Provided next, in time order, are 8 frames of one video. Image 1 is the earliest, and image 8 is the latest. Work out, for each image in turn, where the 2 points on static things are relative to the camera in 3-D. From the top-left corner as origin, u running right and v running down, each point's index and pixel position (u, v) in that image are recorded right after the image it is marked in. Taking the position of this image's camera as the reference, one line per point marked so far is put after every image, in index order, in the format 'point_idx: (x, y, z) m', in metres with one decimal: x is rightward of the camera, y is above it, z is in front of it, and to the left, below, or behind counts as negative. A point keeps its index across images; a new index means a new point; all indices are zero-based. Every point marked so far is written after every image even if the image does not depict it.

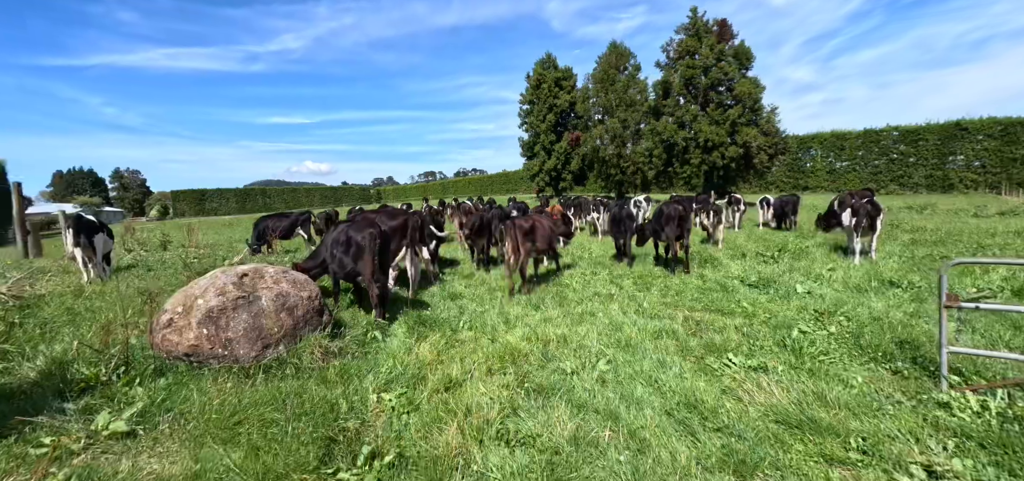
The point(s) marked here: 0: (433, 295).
0: (-1.6, -1.1, +8.5) m
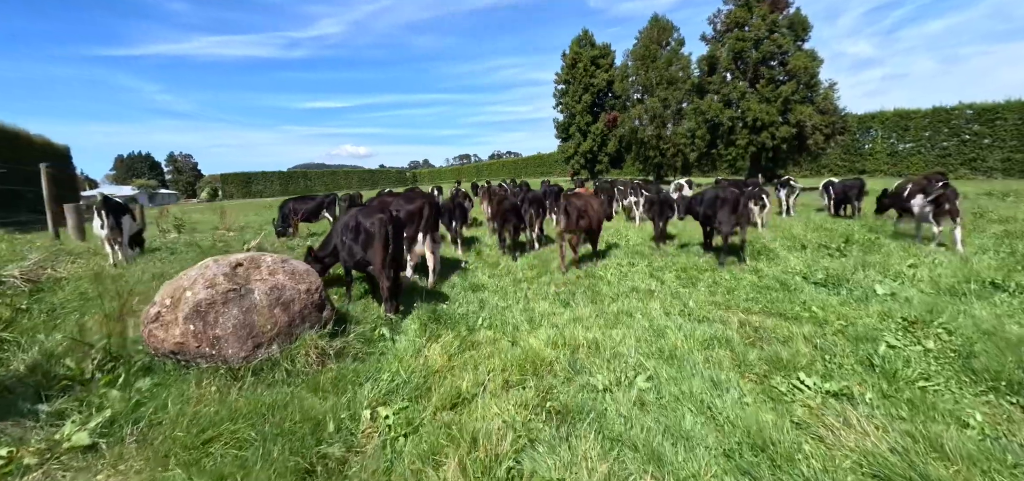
0: (-1.1, -0.9, +7.9) m
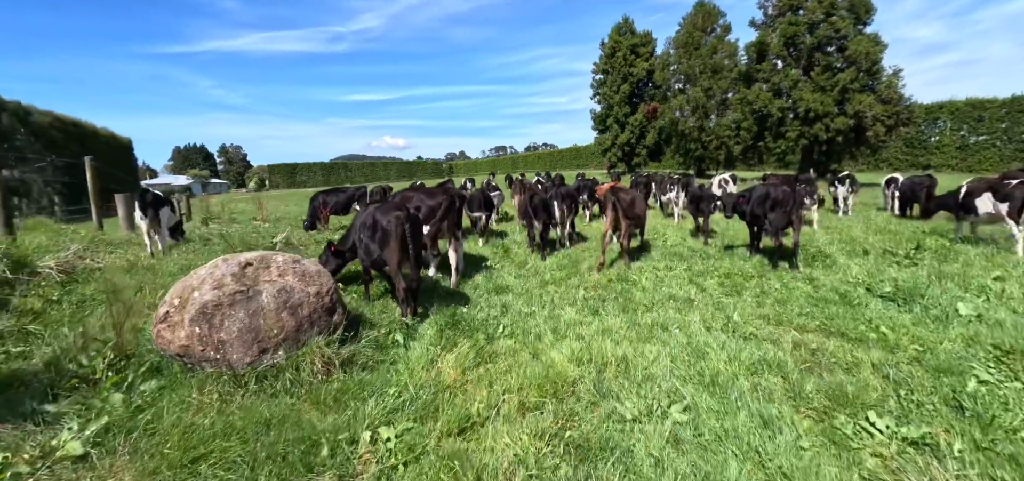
0: (-0.7, -0.9, +7.5) m
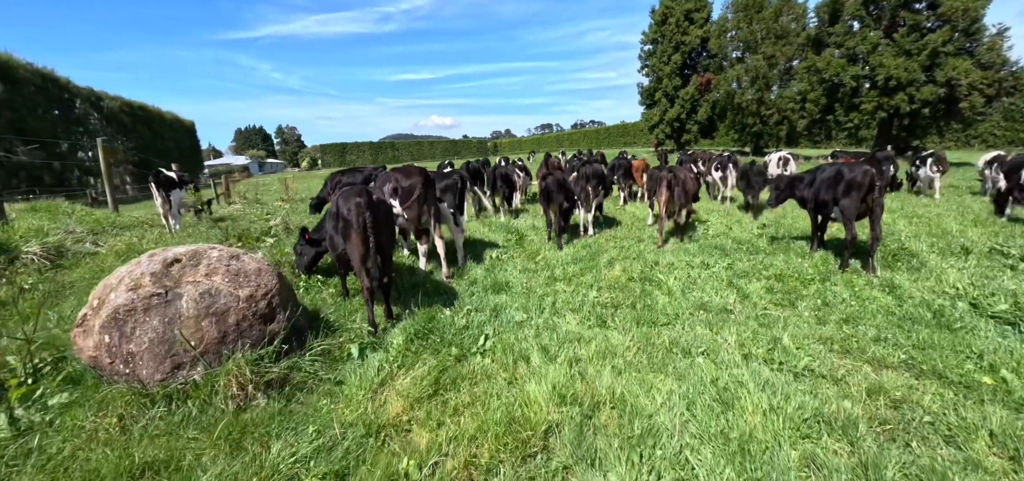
0: (-0.7, -0.7, +6.6) m
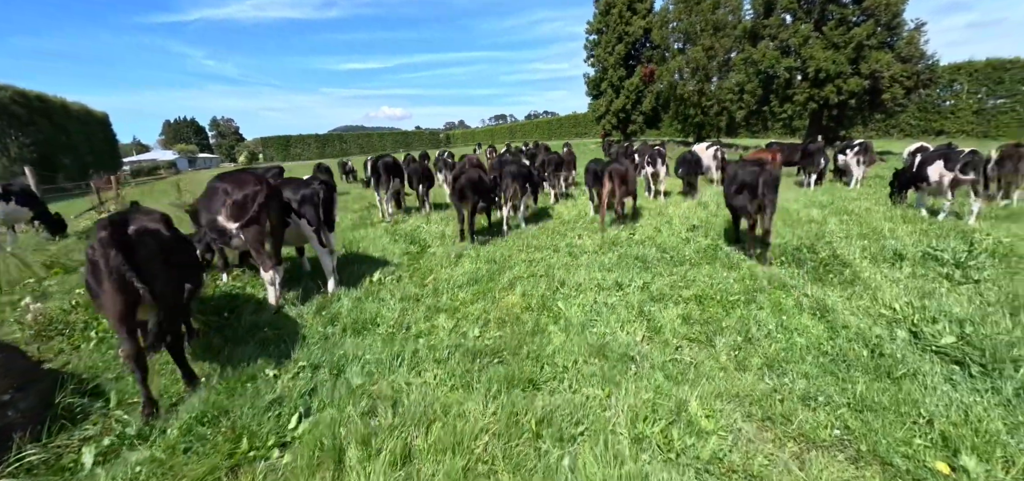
0: (-2.3, -1.0, +5.2) m
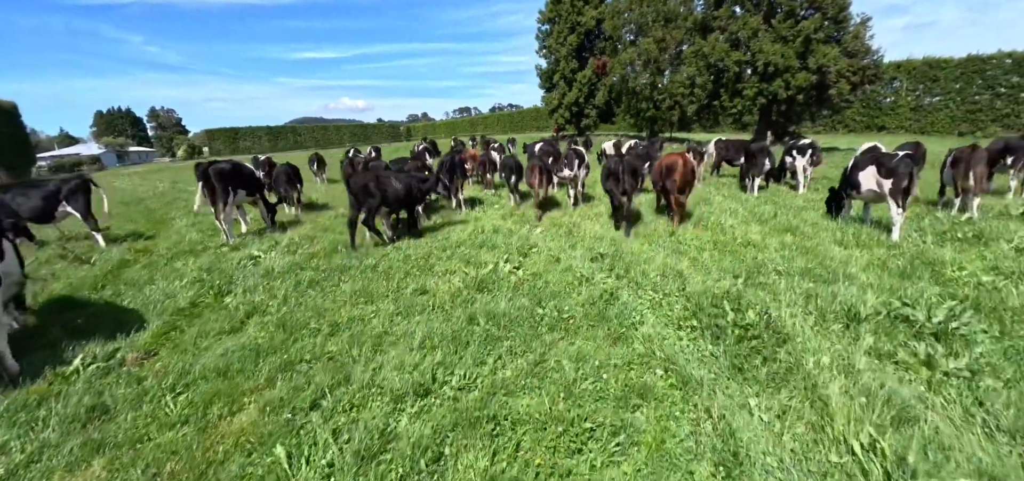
0: (-4.4, -1.7, +2.8) m
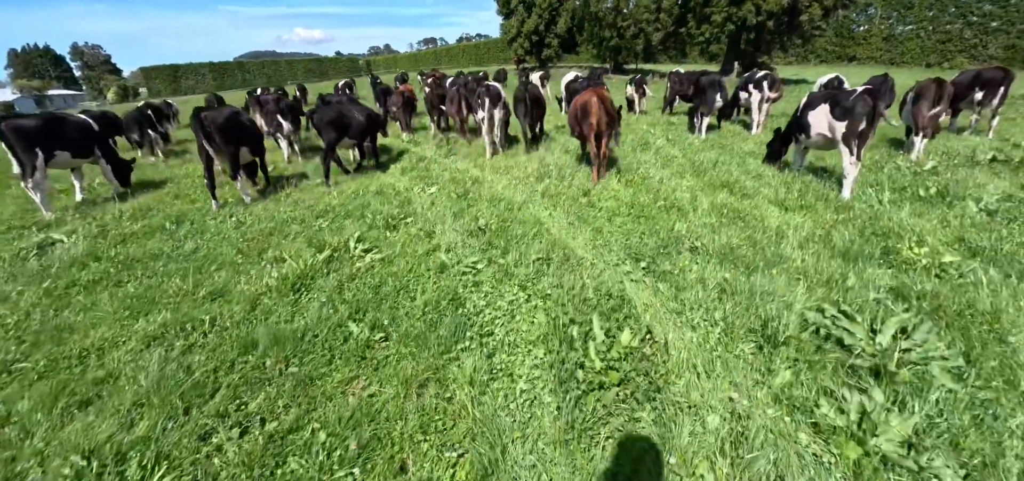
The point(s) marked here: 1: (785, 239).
0: (-5.8, -1.9, +1.4) m
1: (+2.8, 0.0, +4.2) m
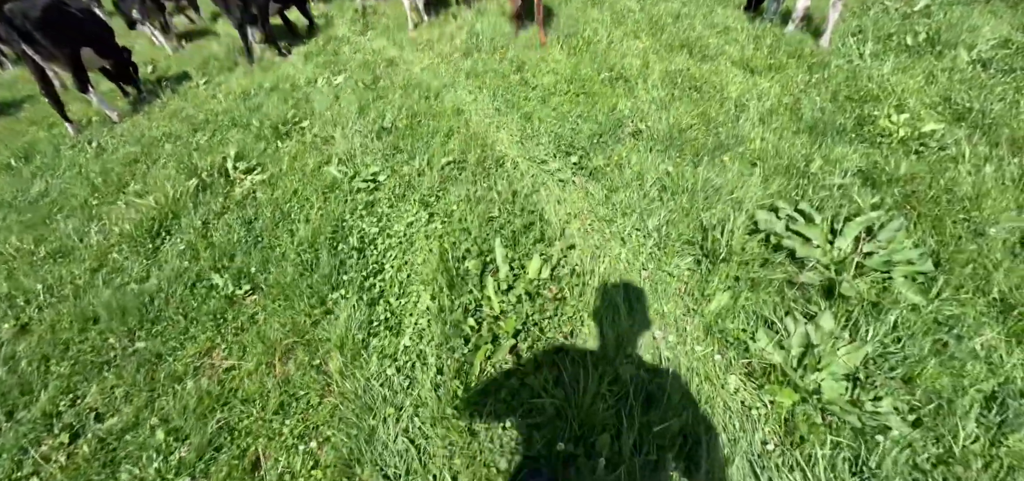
0: (-6.1, -2.4, +1.1) m
1: (+2.1, +1.1, +3.5) m
